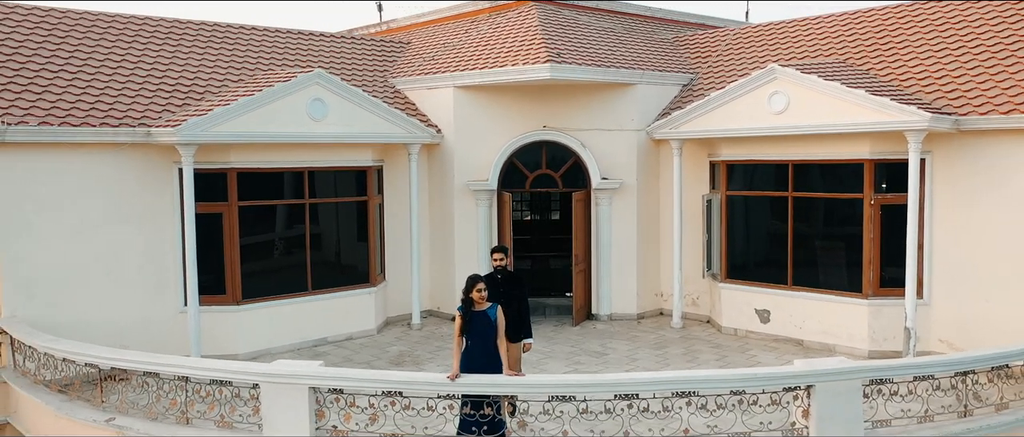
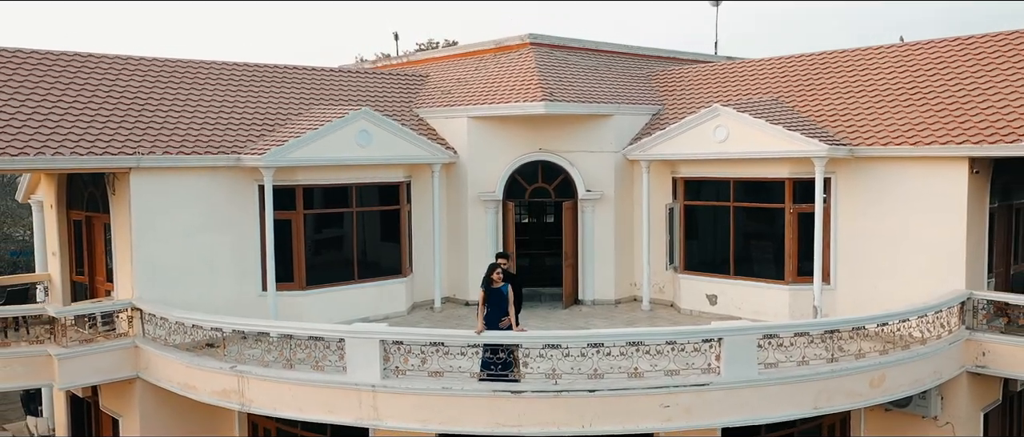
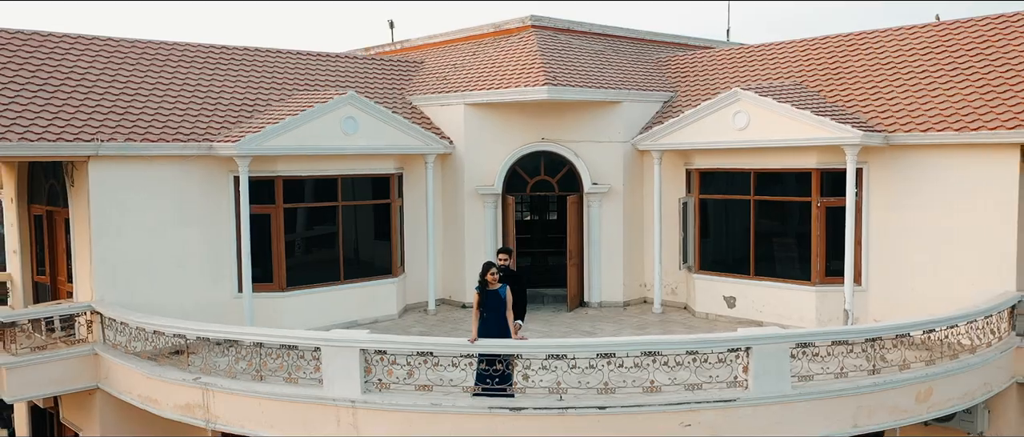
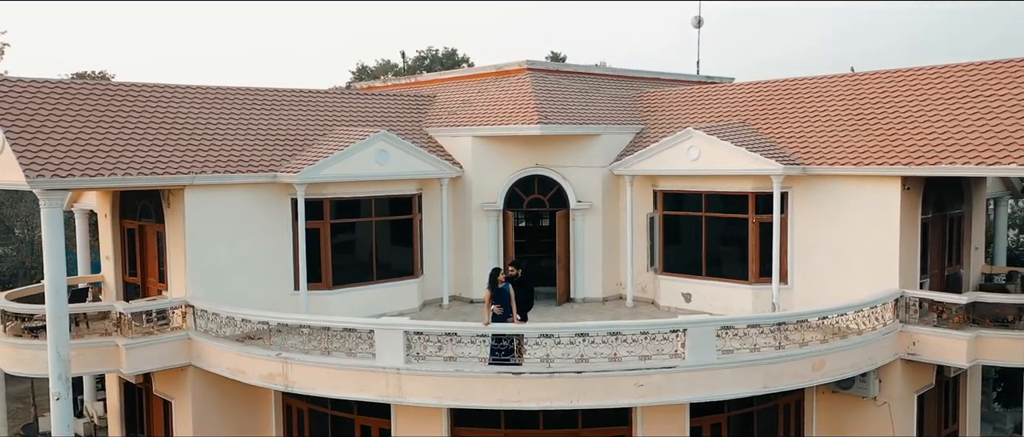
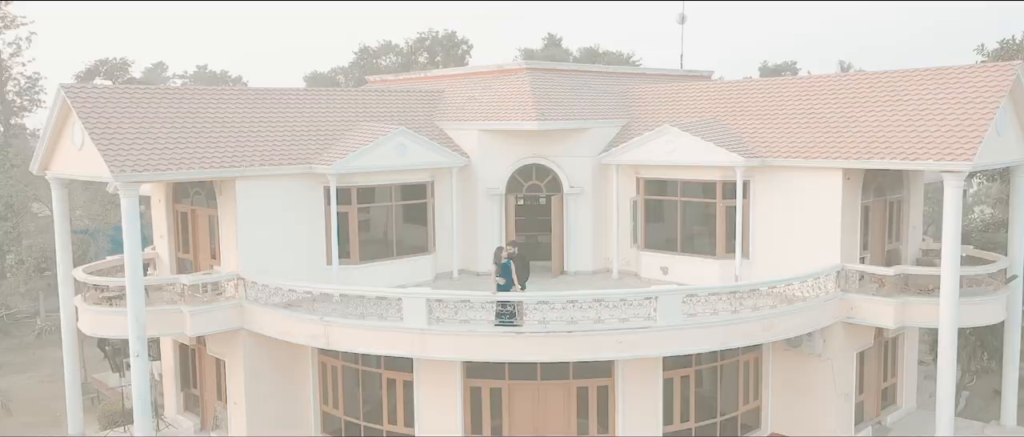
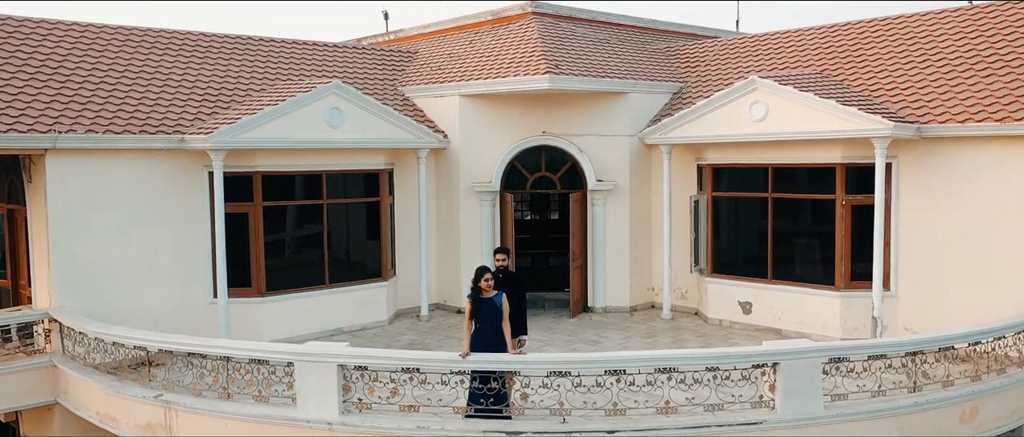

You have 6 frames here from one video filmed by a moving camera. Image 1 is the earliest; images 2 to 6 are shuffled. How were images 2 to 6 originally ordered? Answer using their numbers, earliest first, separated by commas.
6, 3, 2, 4, 5
